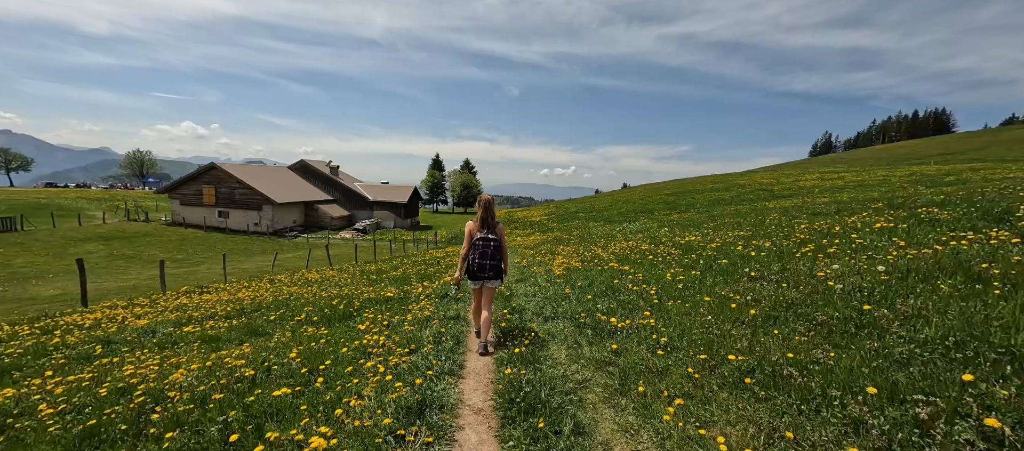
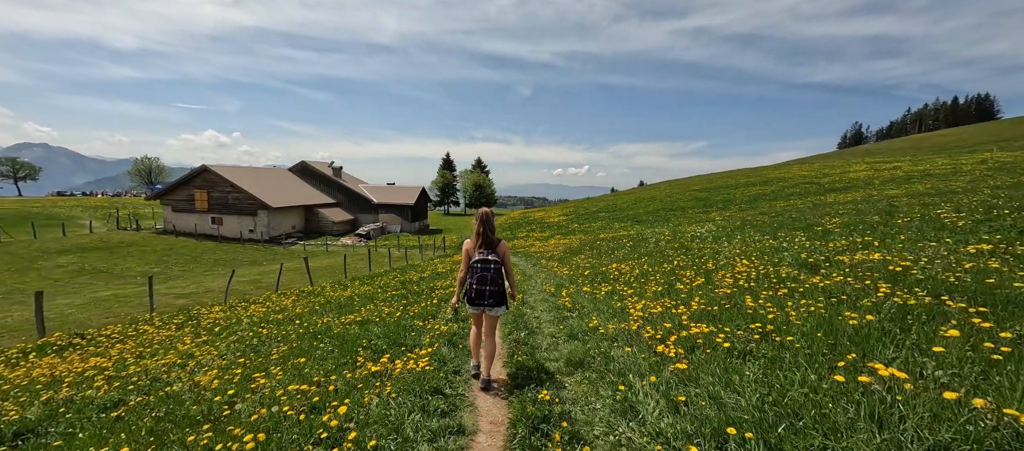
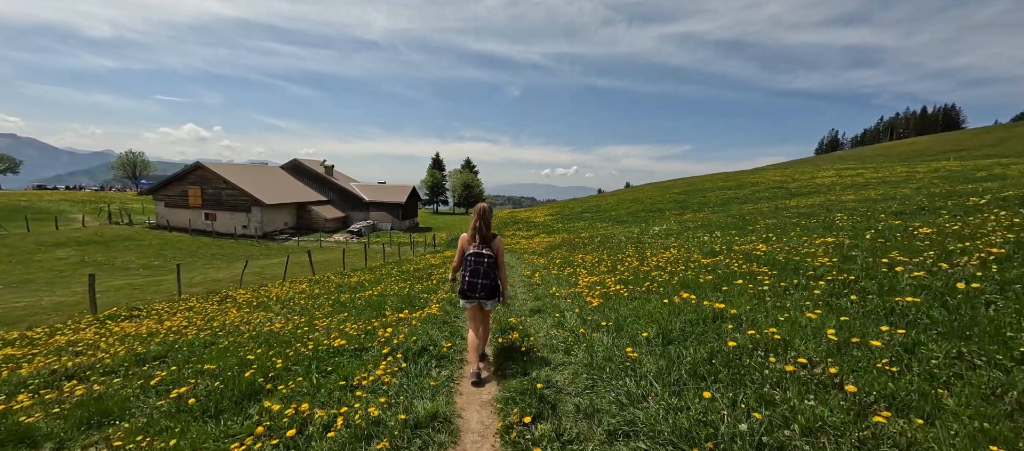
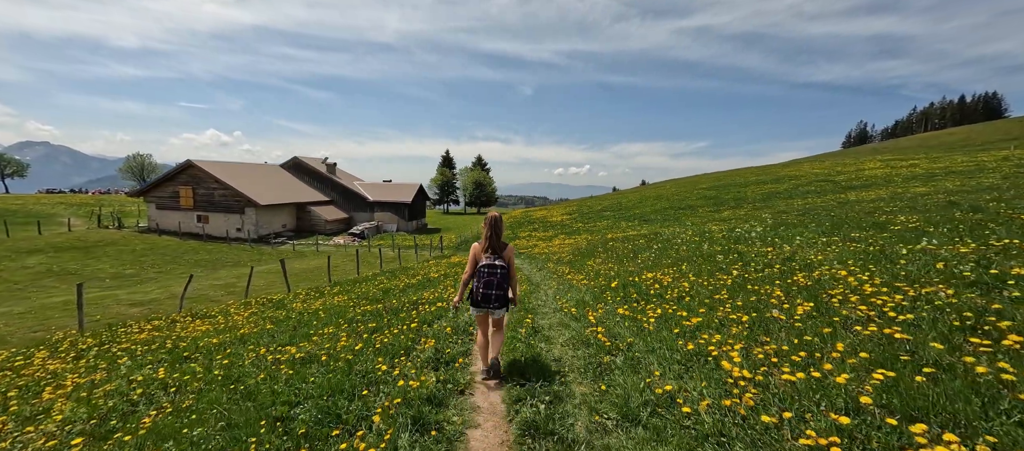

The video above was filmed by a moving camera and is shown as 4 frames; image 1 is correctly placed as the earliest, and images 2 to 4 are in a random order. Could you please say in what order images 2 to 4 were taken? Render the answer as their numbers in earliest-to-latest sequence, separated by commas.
3, 2, 4
